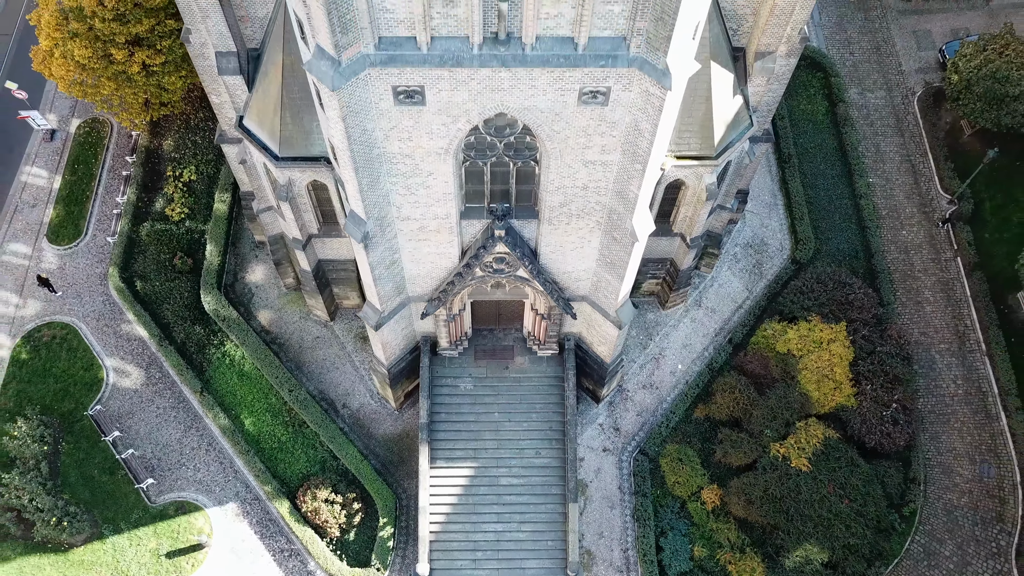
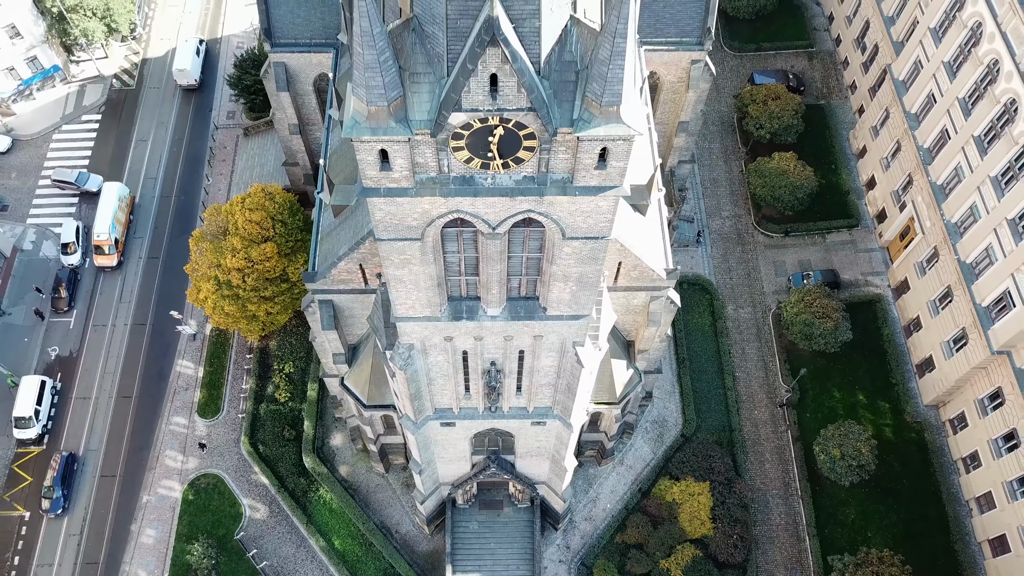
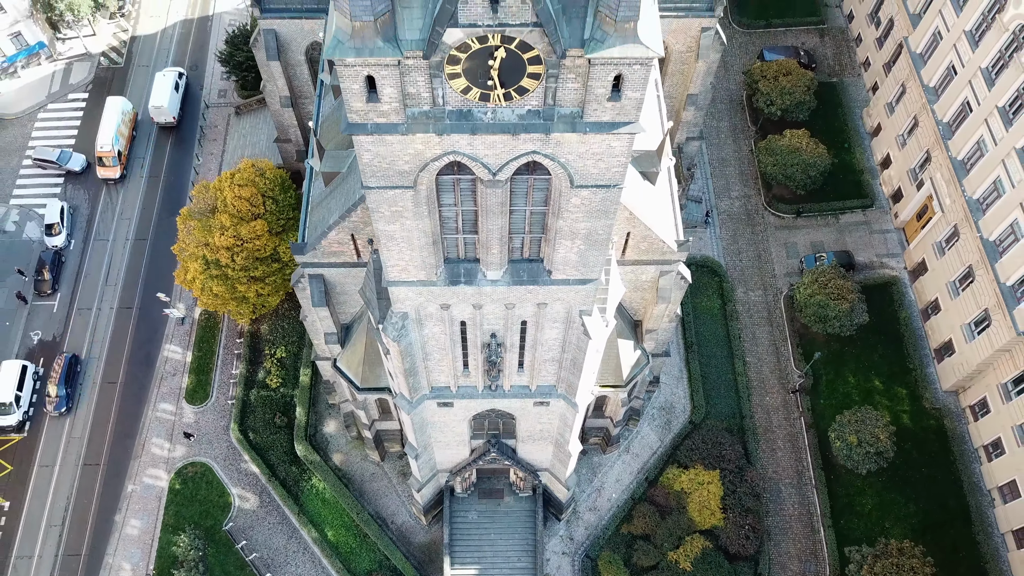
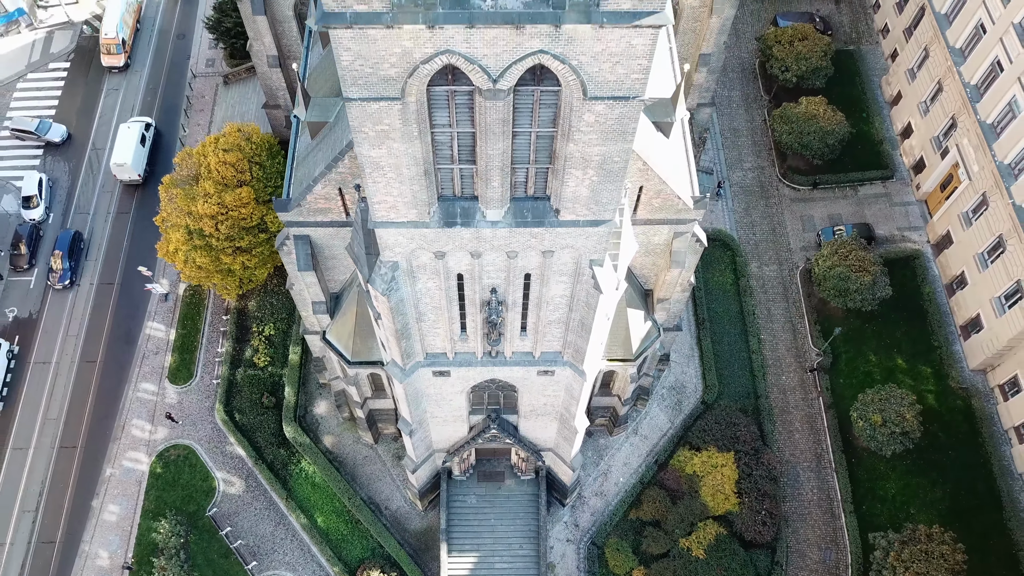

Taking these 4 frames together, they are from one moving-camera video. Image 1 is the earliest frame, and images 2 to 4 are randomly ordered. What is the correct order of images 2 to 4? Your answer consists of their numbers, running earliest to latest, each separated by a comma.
4, 3, 2
